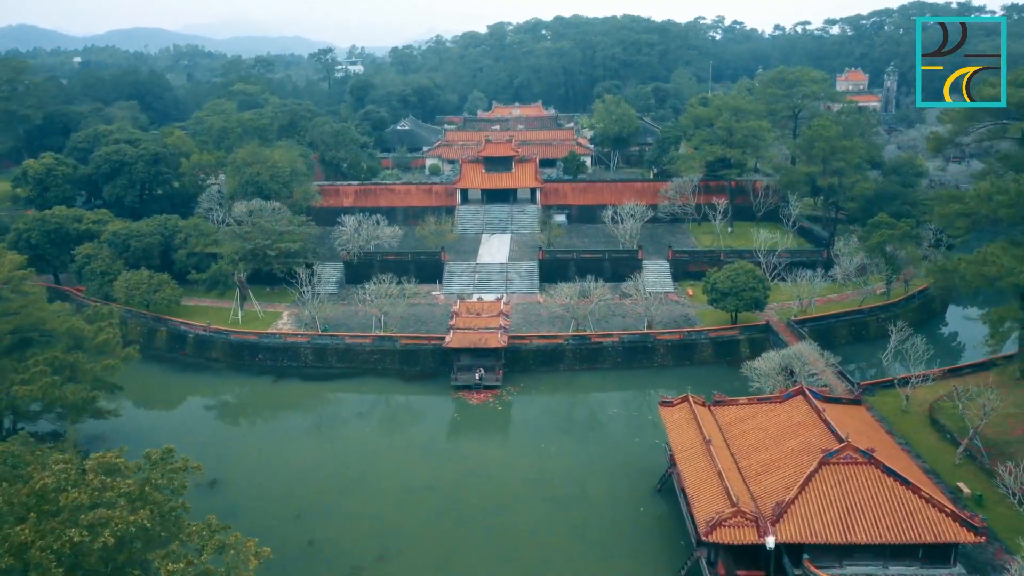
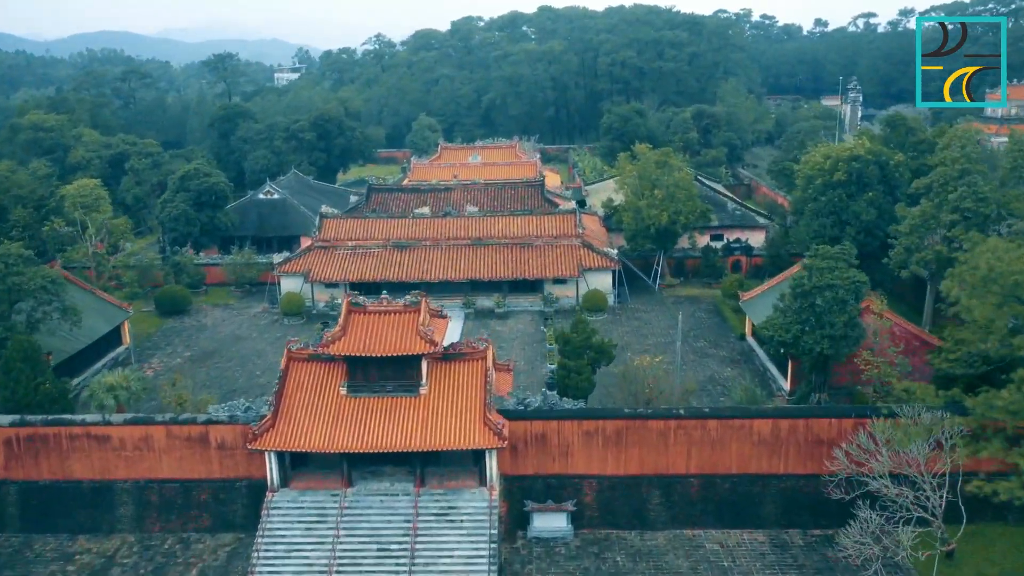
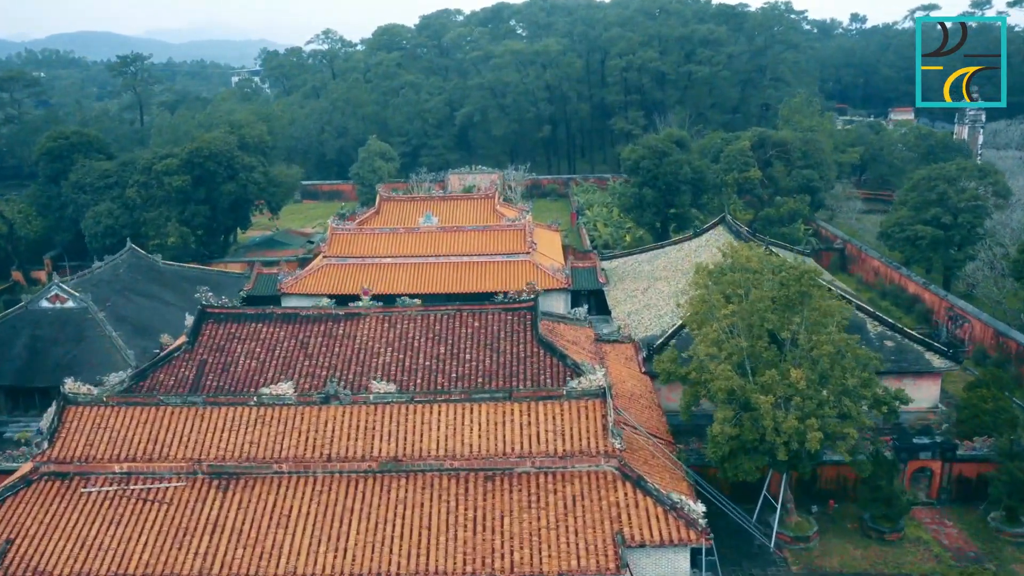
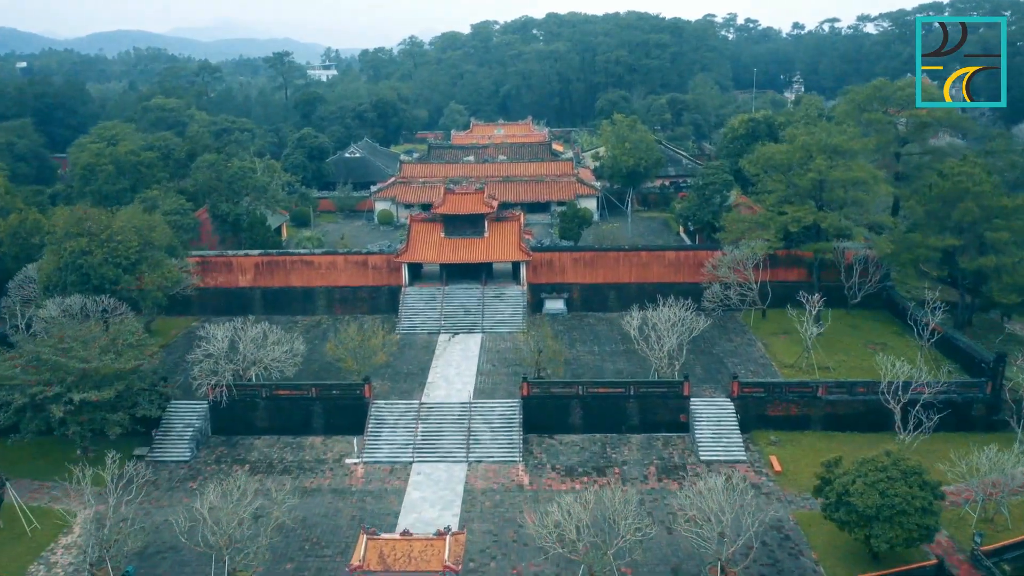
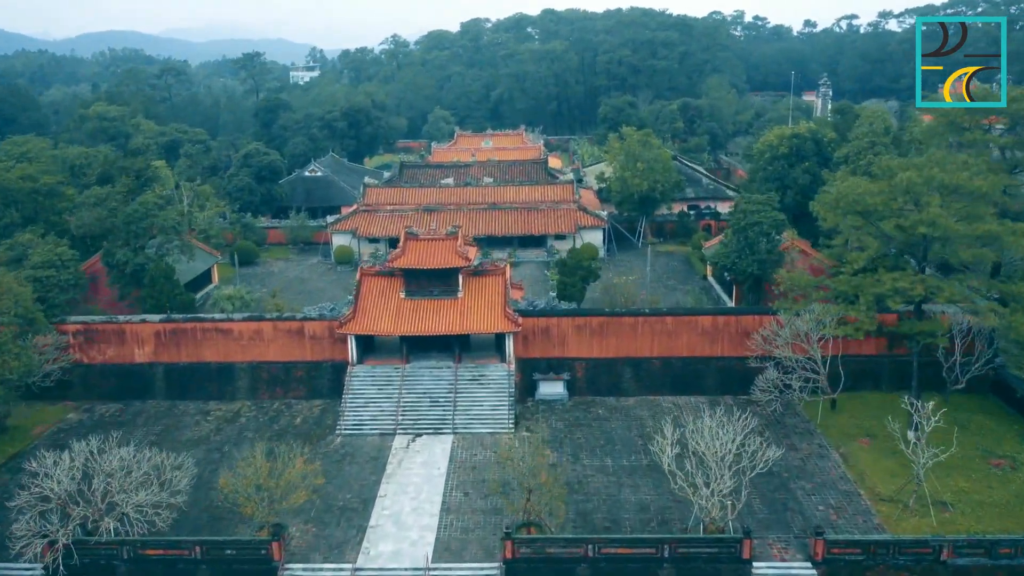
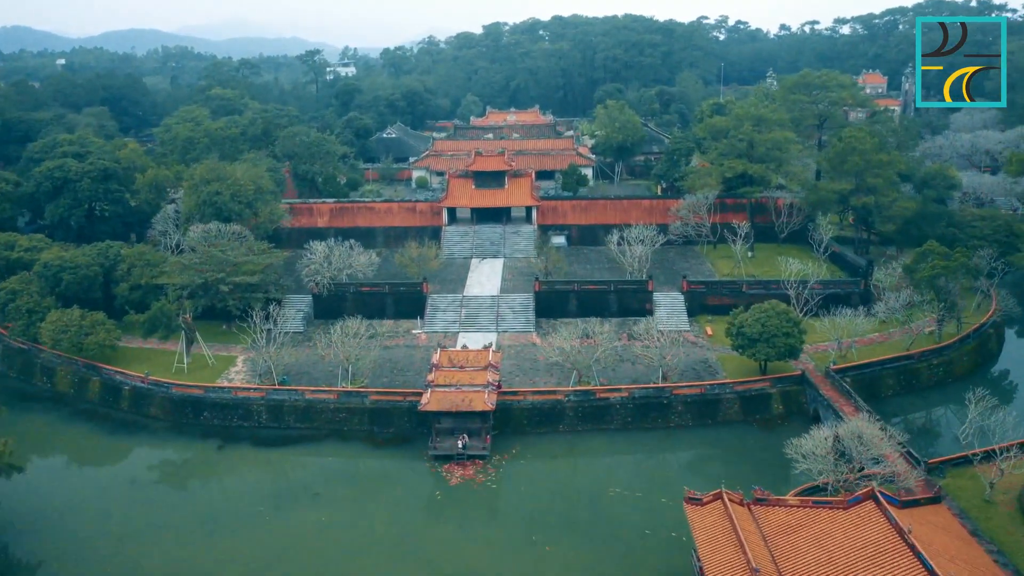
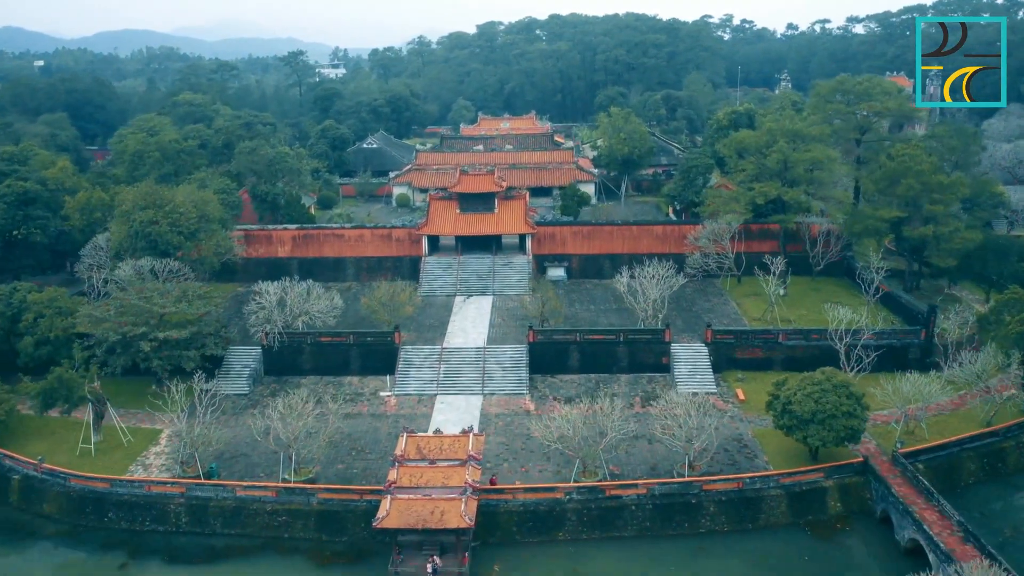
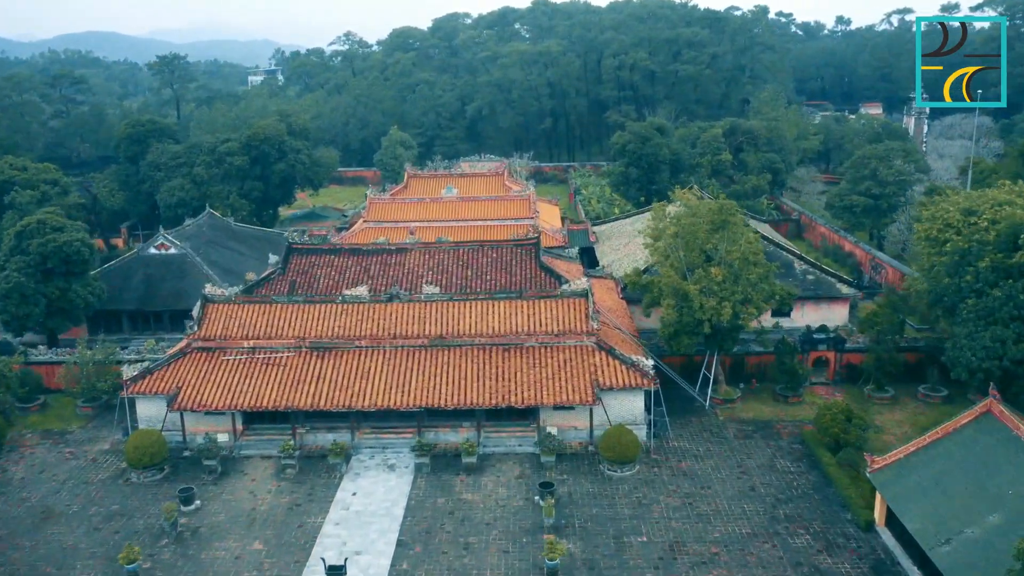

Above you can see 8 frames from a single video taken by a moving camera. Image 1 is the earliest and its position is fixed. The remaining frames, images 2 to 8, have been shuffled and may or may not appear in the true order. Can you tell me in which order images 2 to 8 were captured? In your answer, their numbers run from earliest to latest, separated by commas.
6, 7, 4, 5, 2, 8, 3
